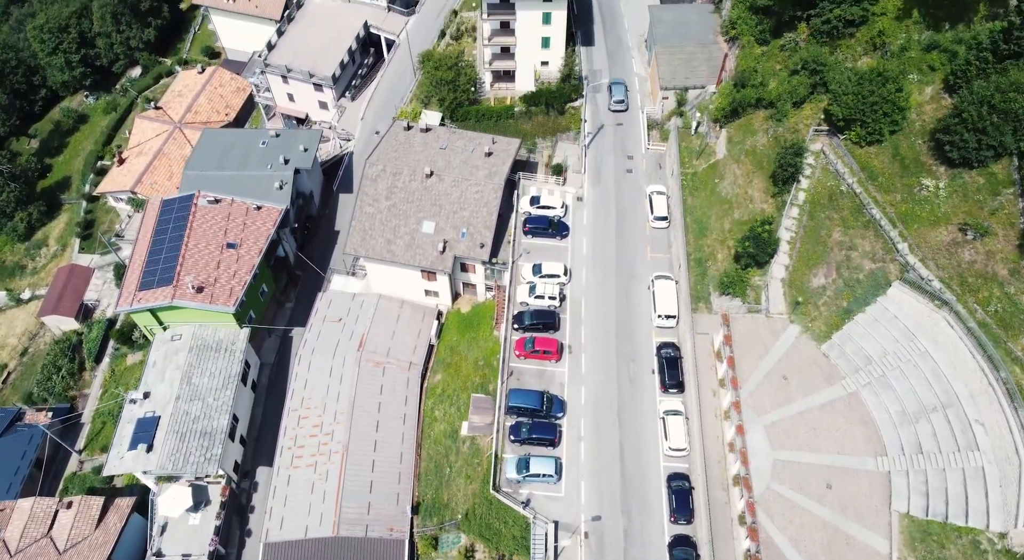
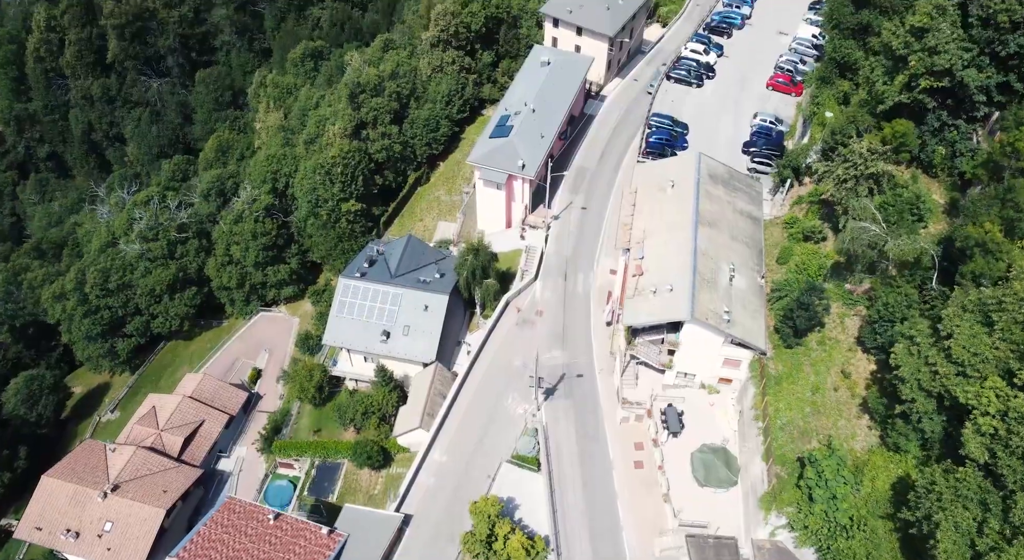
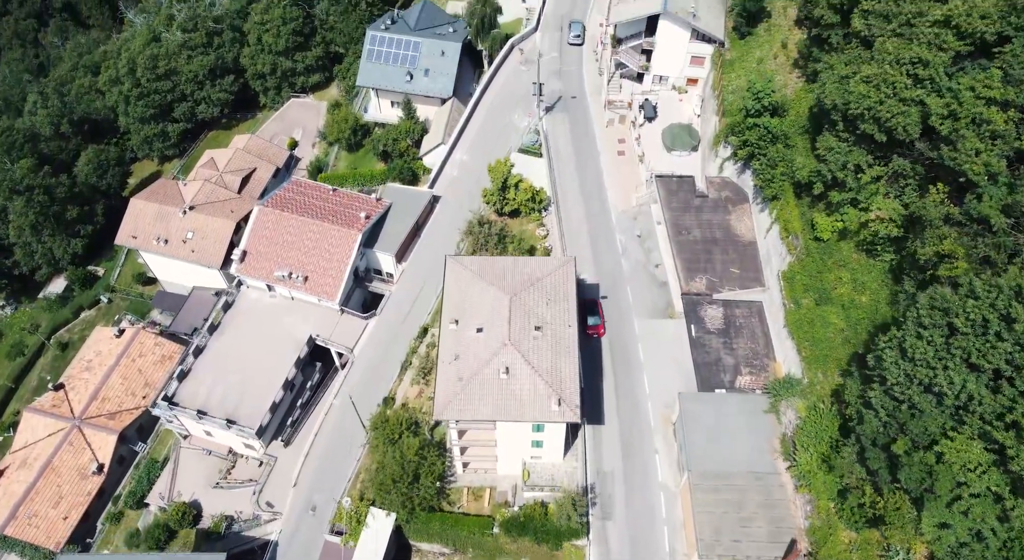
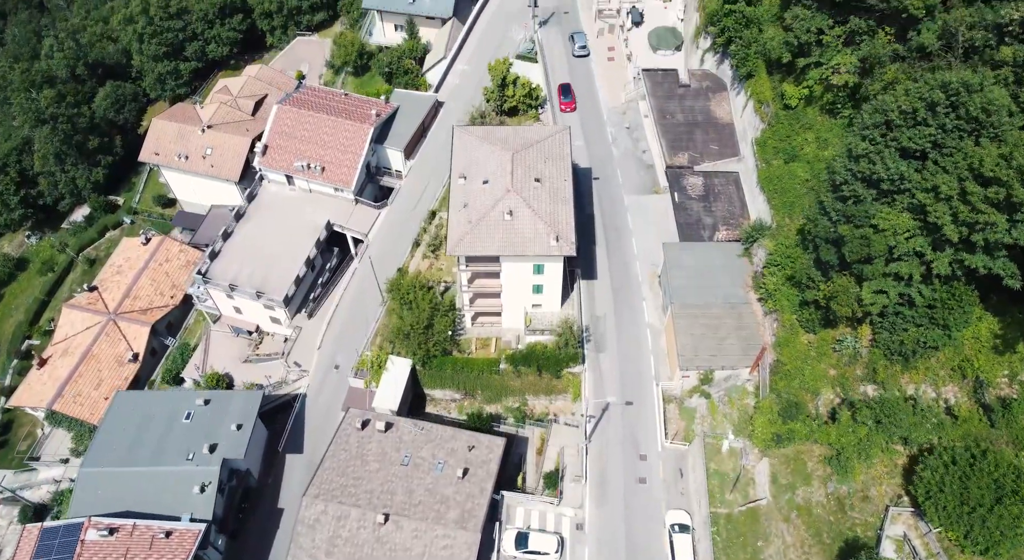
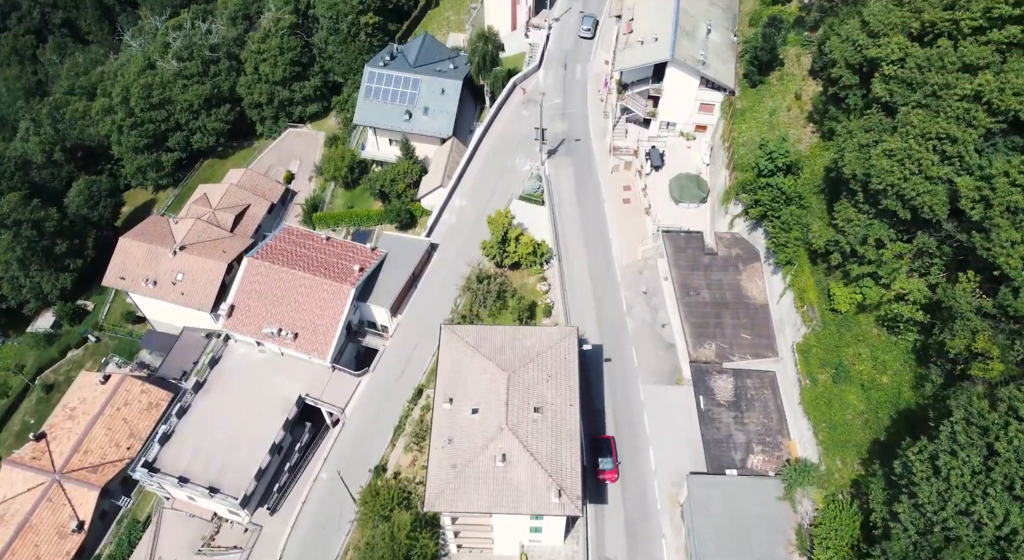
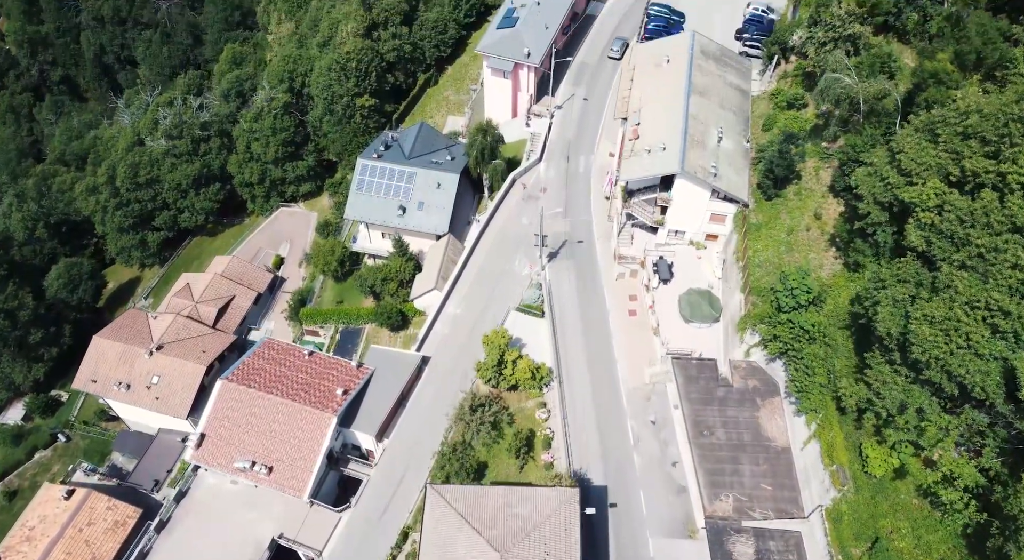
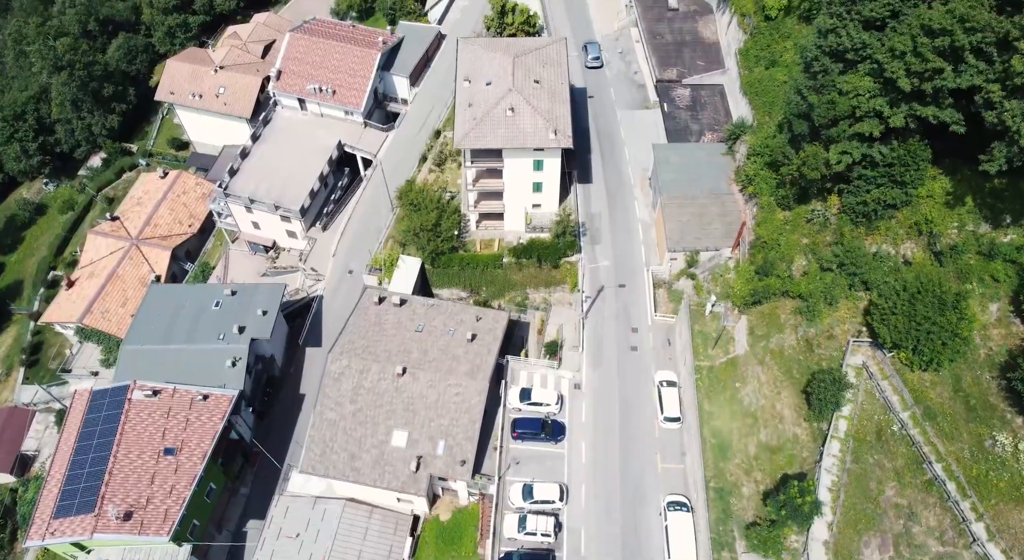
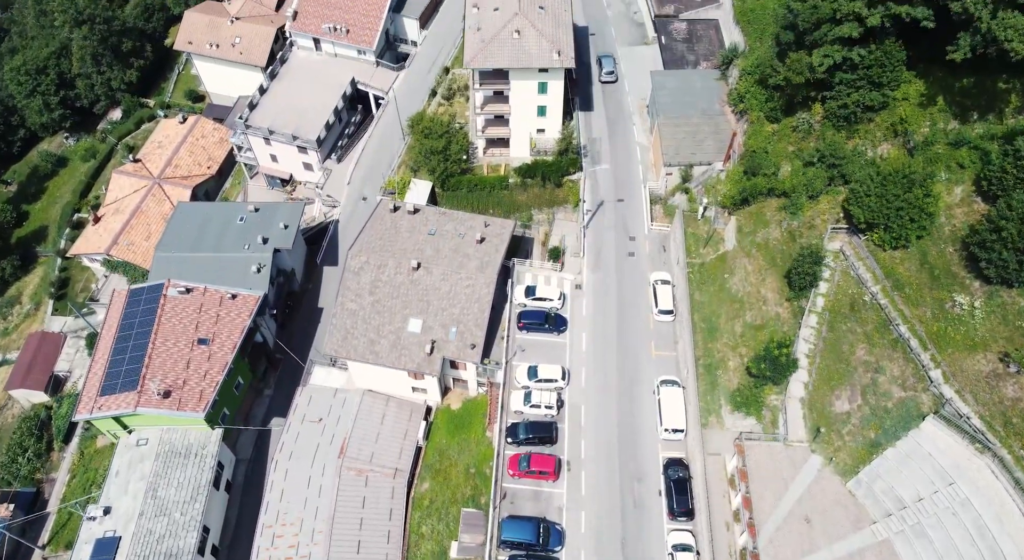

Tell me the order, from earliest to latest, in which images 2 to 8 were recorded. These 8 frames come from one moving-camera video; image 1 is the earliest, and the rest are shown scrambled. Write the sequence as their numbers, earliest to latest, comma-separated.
8, 7, 4, 3, 5, 6, 2
